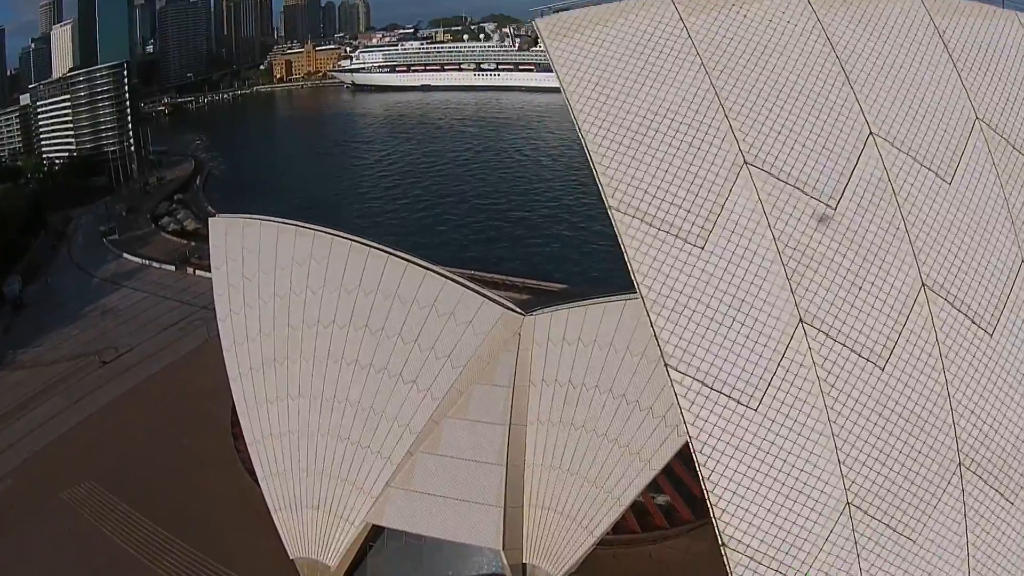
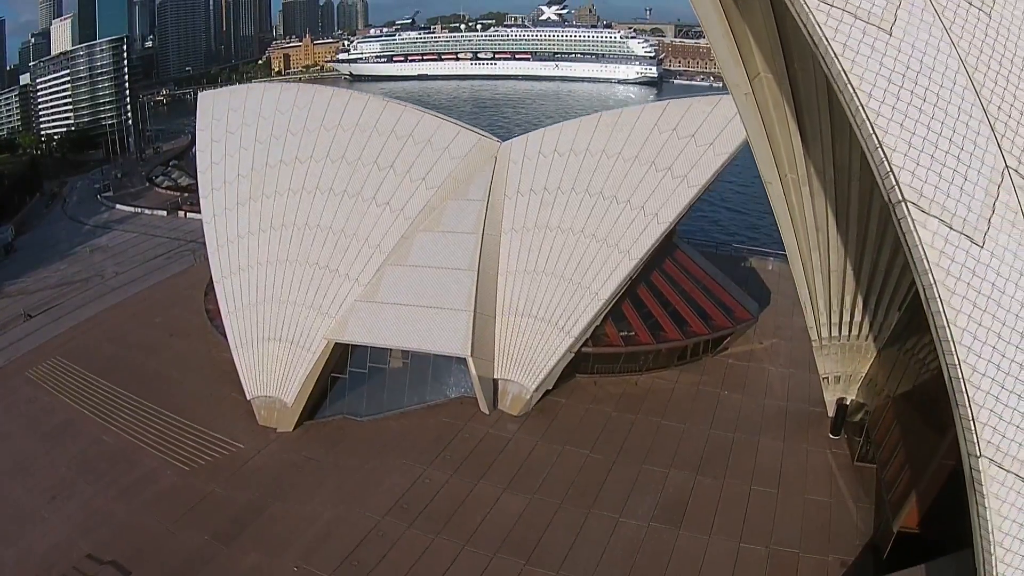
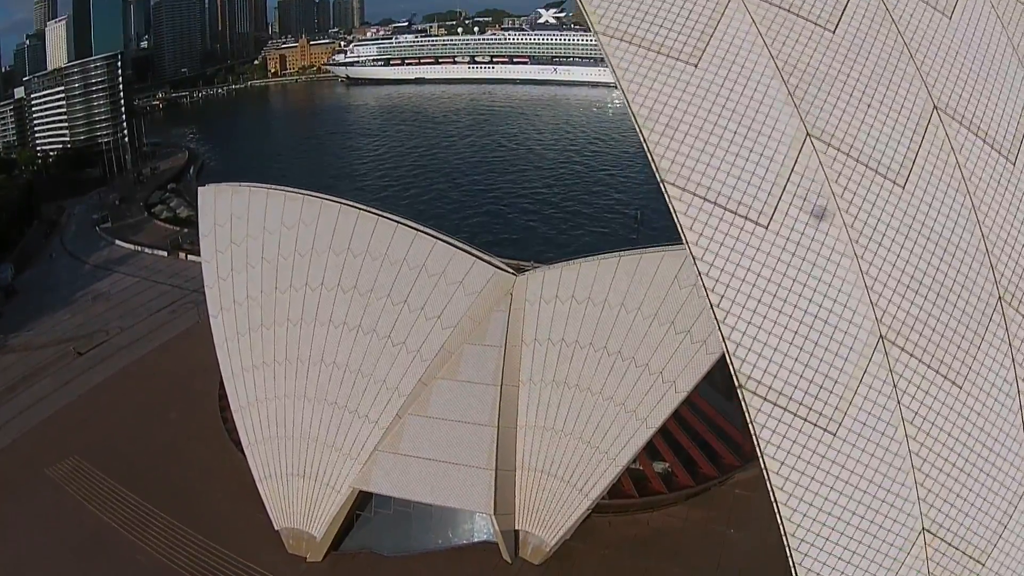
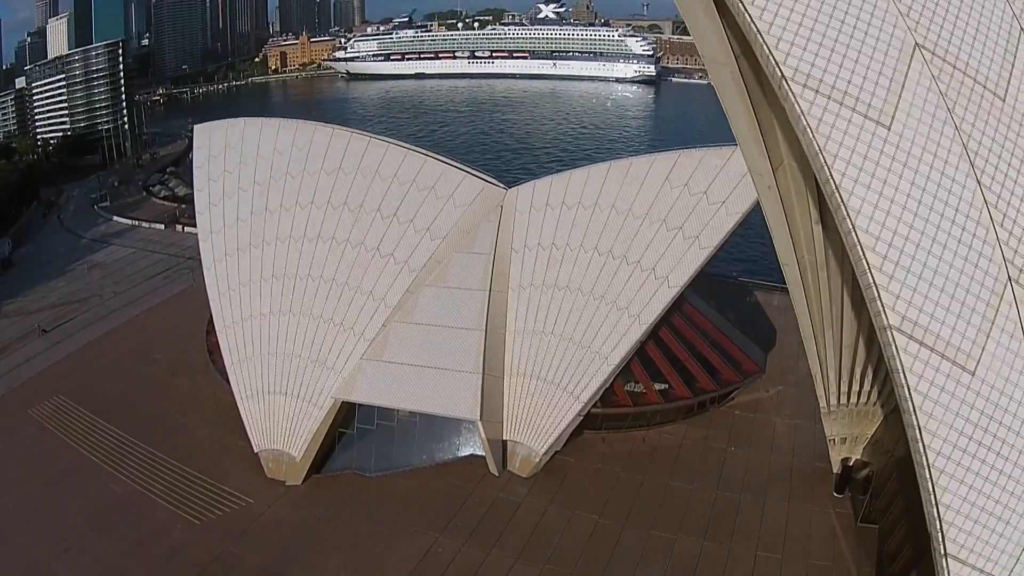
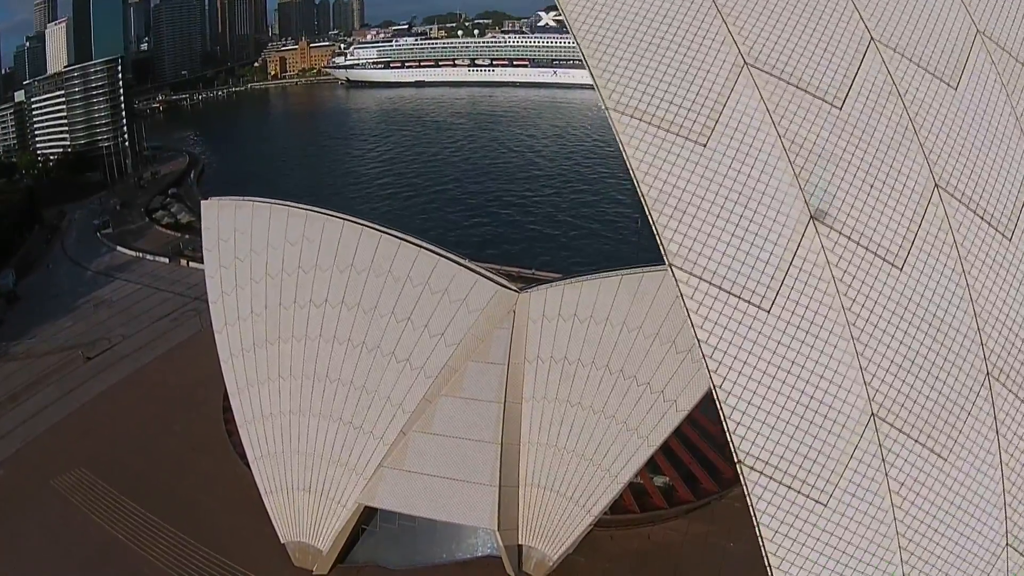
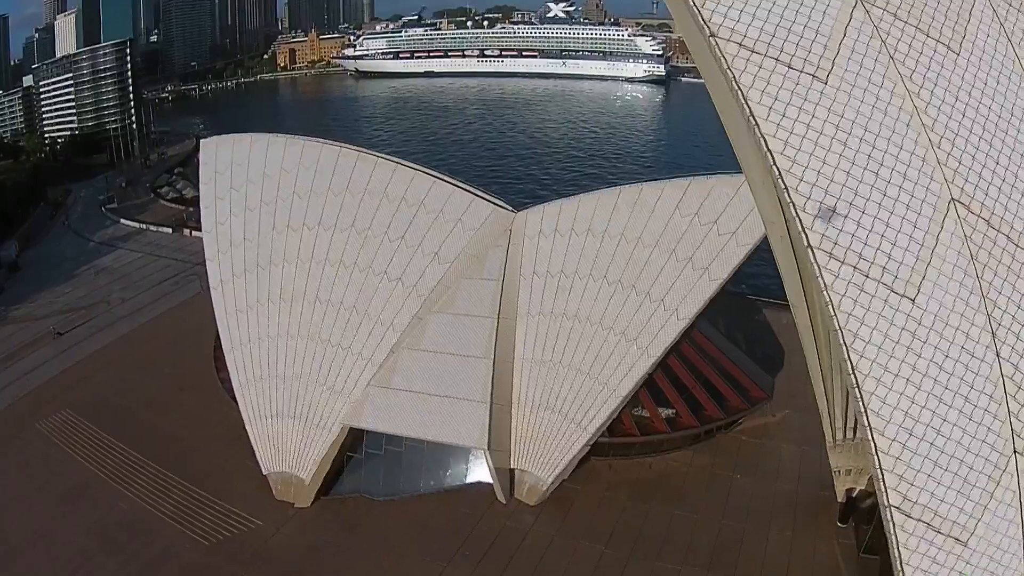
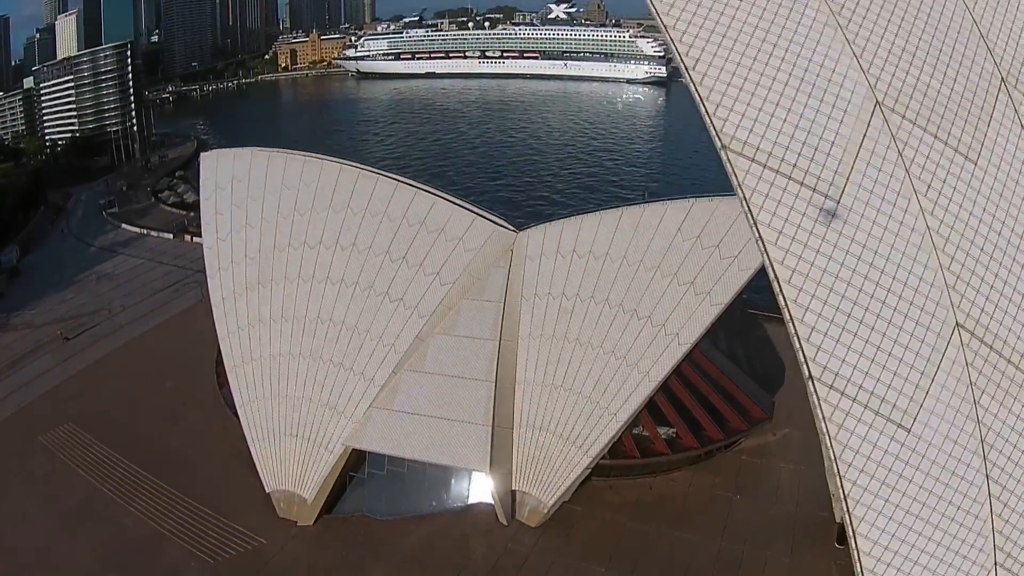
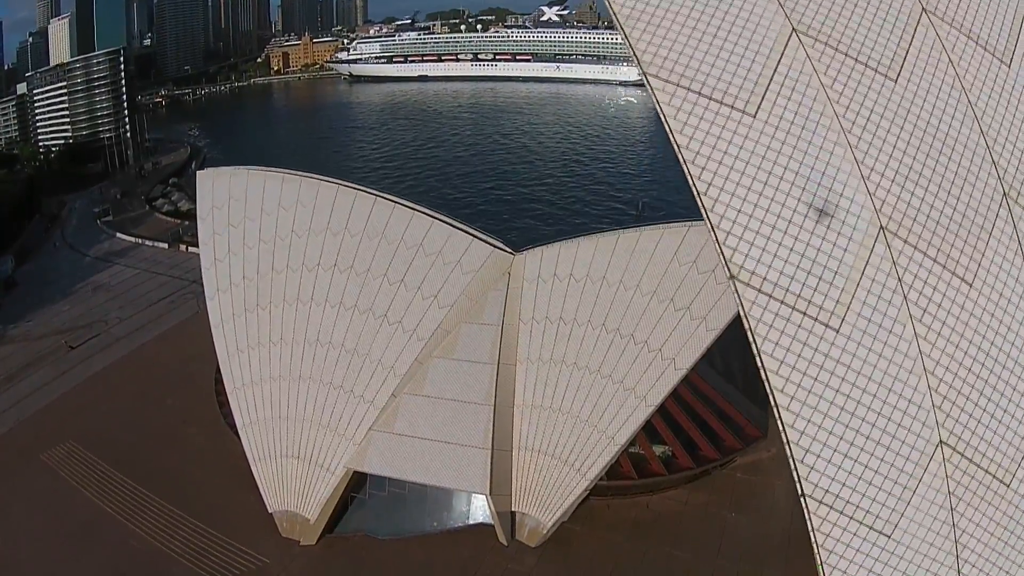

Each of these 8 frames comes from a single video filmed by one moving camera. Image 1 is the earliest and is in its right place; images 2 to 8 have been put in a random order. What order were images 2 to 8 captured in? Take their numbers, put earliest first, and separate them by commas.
5, 3, 8, 7, 6, 4, 2
